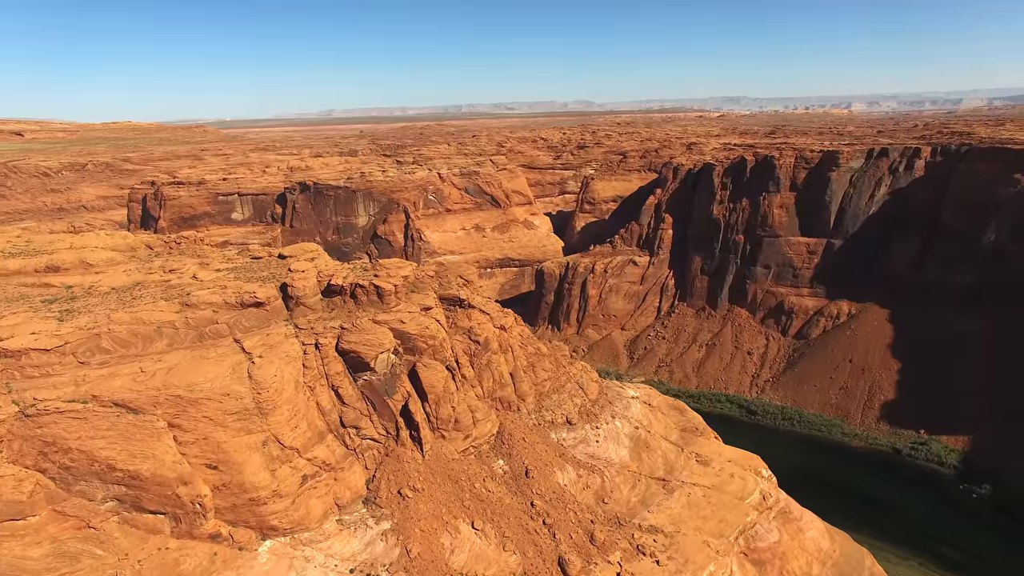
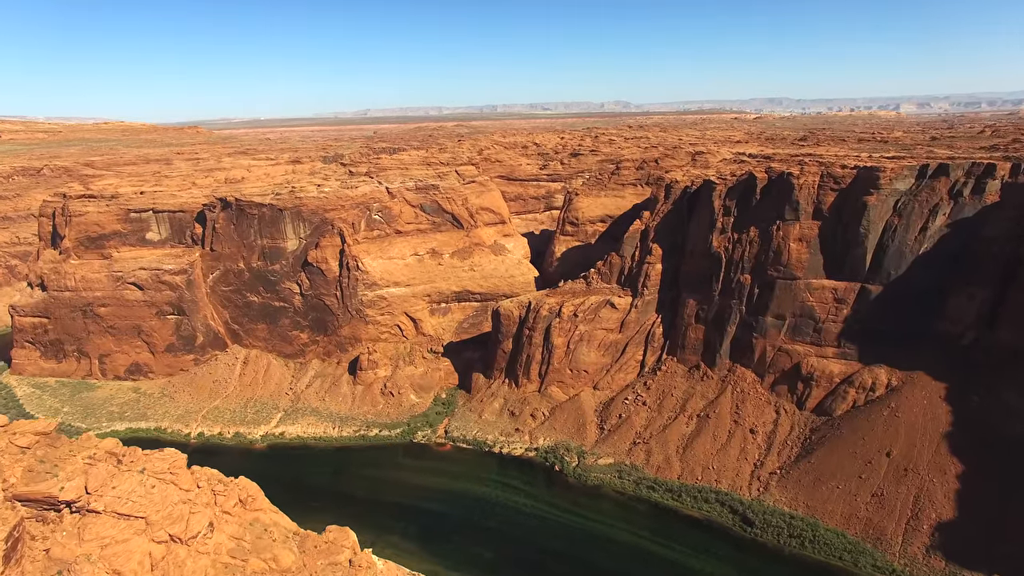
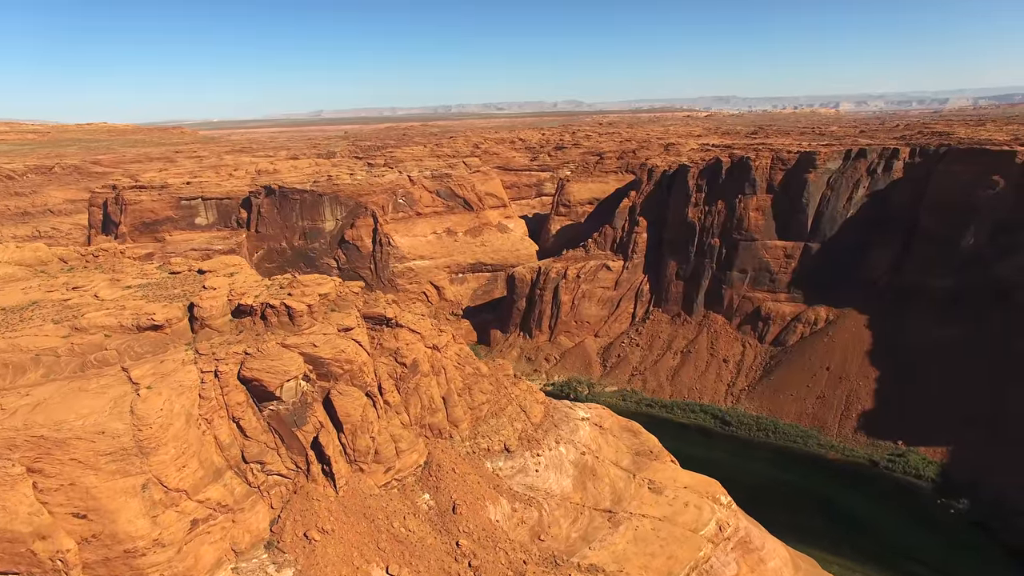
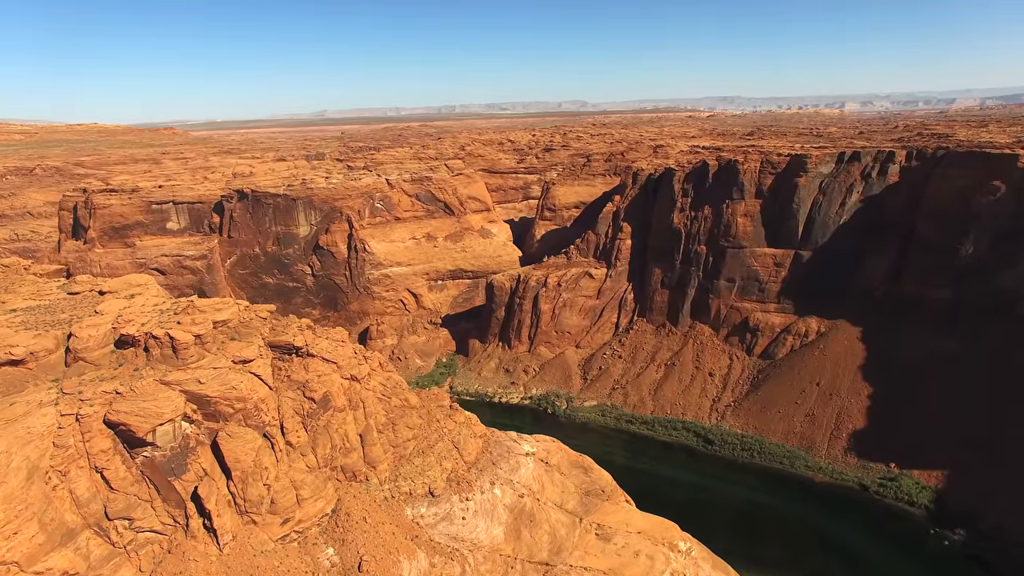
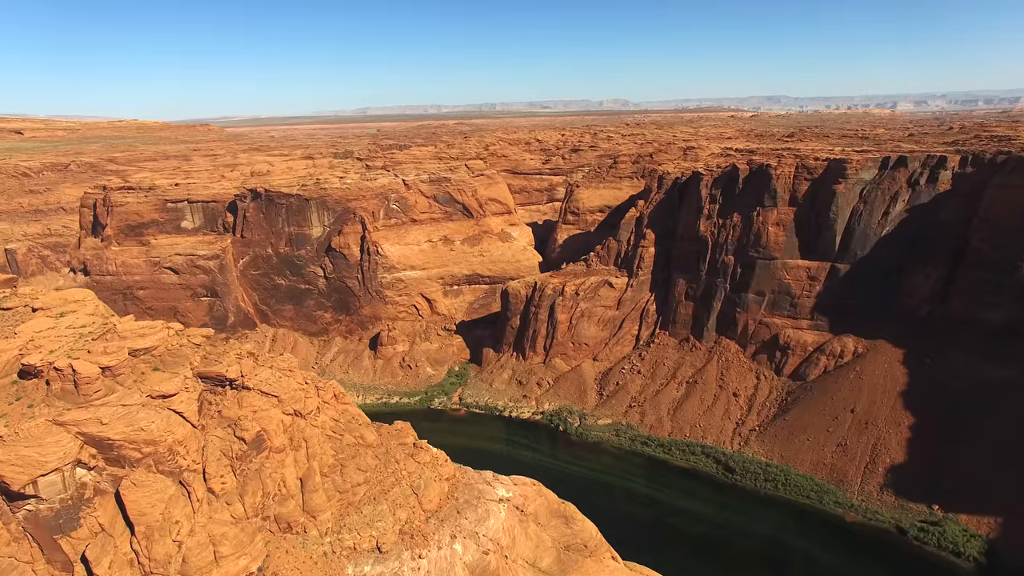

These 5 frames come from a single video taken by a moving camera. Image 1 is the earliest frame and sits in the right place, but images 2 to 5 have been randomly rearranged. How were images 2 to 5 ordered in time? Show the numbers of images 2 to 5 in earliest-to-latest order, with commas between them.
3, 4, 5, 2
